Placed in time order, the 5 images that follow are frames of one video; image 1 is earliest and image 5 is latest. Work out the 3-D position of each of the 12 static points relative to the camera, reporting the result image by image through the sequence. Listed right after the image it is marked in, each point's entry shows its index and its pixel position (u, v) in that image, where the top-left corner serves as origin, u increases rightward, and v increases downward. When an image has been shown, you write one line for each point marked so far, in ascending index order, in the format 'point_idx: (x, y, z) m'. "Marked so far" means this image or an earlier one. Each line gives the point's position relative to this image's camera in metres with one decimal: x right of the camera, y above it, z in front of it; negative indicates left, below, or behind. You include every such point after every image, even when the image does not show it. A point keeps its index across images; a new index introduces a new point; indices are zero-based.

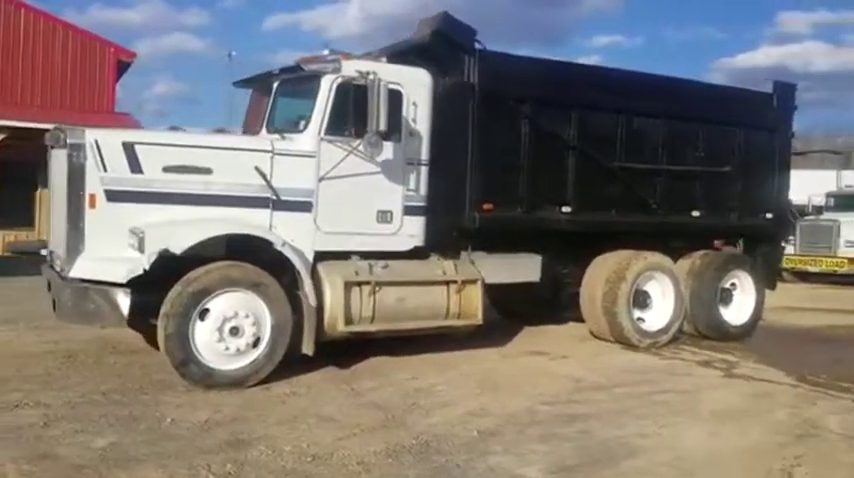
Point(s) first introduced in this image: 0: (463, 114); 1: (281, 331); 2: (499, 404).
0: (+0.3, +1.2, +9.0) m
1: (-1.3, -0.8, +8.3) m
2: (+0.6, -1.3, +7.9) m
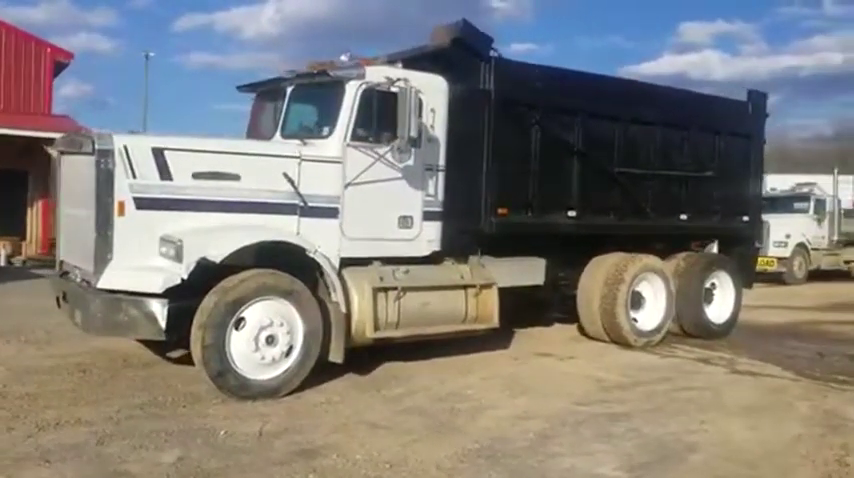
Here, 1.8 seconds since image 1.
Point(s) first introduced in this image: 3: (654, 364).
0: (+0.5, +1.1, +9.2) m
1: (-1.0, -0.9, +8.2) m
2: (+0.9, -1.4, +8.0) m
3: (+2.3, -1.2, +9.6) m
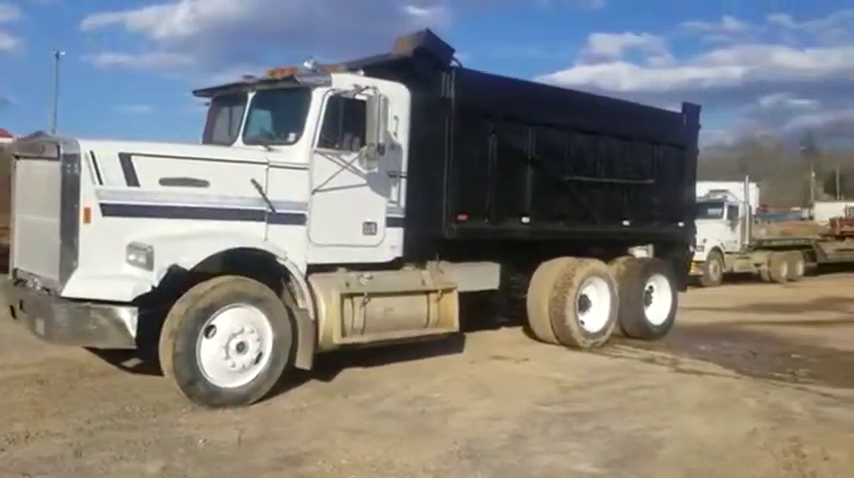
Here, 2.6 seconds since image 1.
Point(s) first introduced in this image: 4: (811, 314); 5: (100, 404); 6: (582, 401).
0: (+0.1, +1.1, +9.3) m
1: (-1.2, -0.9, +8.2) m
2: (+0.7, -1.4, +8.2) m
3: (+1.8, -1.3, +9.9) m
4: (+6.1, -1.2, +15.3) m
5: (-2.6, -1.3, +7.8) m
6: (+1.4, -1.4, +8.5) m
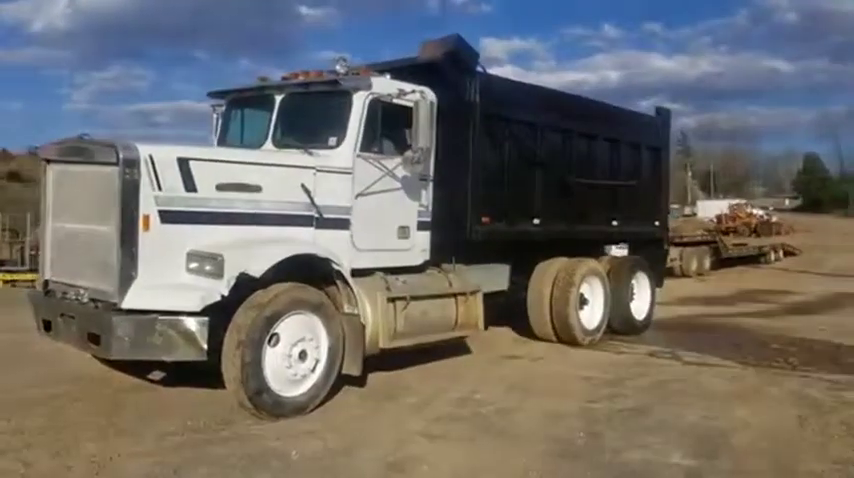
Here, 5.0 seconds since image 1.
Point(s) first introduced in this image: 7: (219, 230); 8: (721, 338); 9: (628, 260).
0: (+0.4, +1.0, +9.4) m
1: (-0.8, -1.0, +8.1) m
2: (+1.1, -1.5, +8.4) m
3: (+2.0, -1.3, +10.3) m
4: (+5.3, -1.1, +16.3) m
5: (-2.1, -1.4, +7.5) m
6: (+1.8, -1.4, +8.8) m
7: (-1.7, +0.1, +7.6) m
8: (+3.6, -1.2, +11.9) m
9: (+2.5, -0.3, +12.0) m
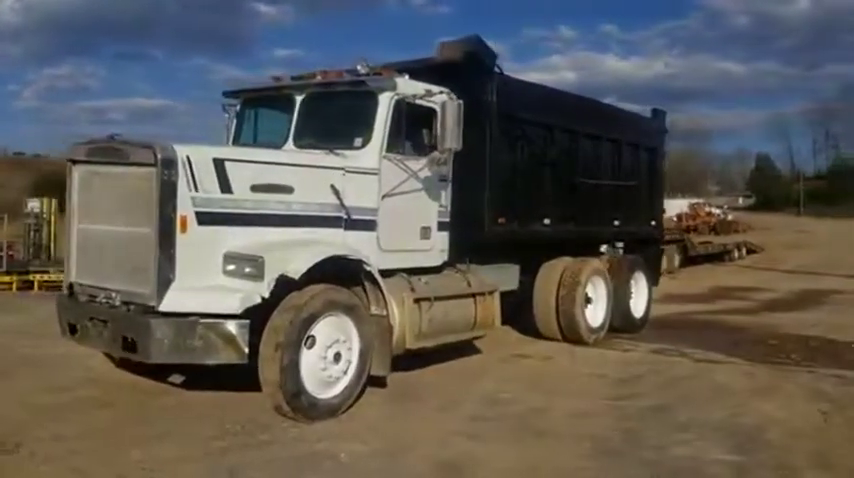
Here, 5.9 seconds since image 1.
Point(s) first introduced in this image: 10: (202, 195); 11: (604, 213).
0: (+0.6, +1.0, +9.4) m
1: (-0.5, -1.0, +8.1) m
2: (+1.4, -1.4, +8.5) m
3: (+2.1, -1.3, +10.4) m
4: (+5.1, -1.1, +16.6) m
5: (-1.8, -1.4, +7.3) m
6: (+2.0, -1.4, +8.9) m
7: (-1.4, +0.1, +7.6) m
8: (+3.6, -1.2, +12.1) m
9: (+2.5, -0.3, +12.1) m
10: (-1.7, +0.3, +7.3) m
11: (+2.1, +0.3, +11.6) m
